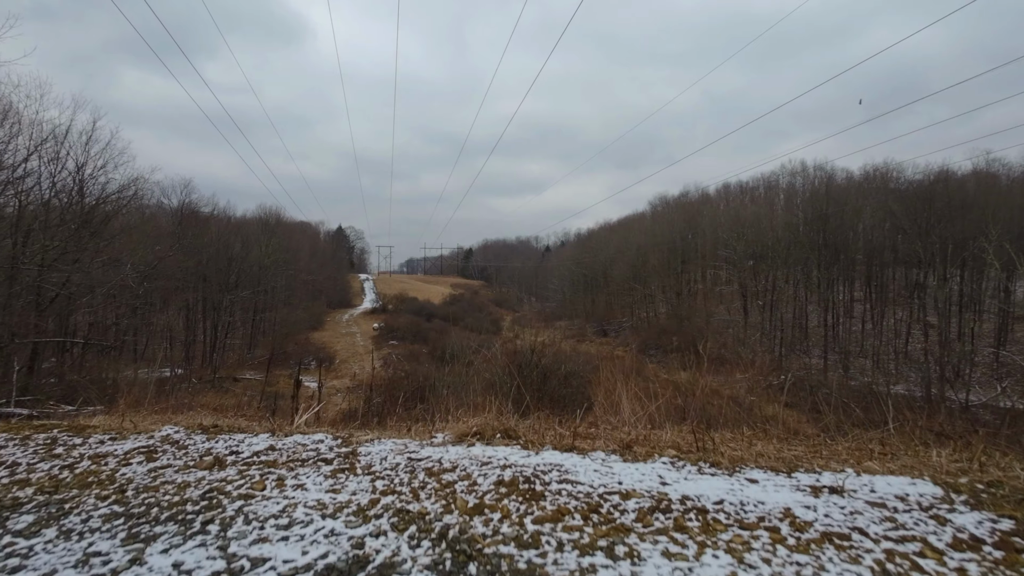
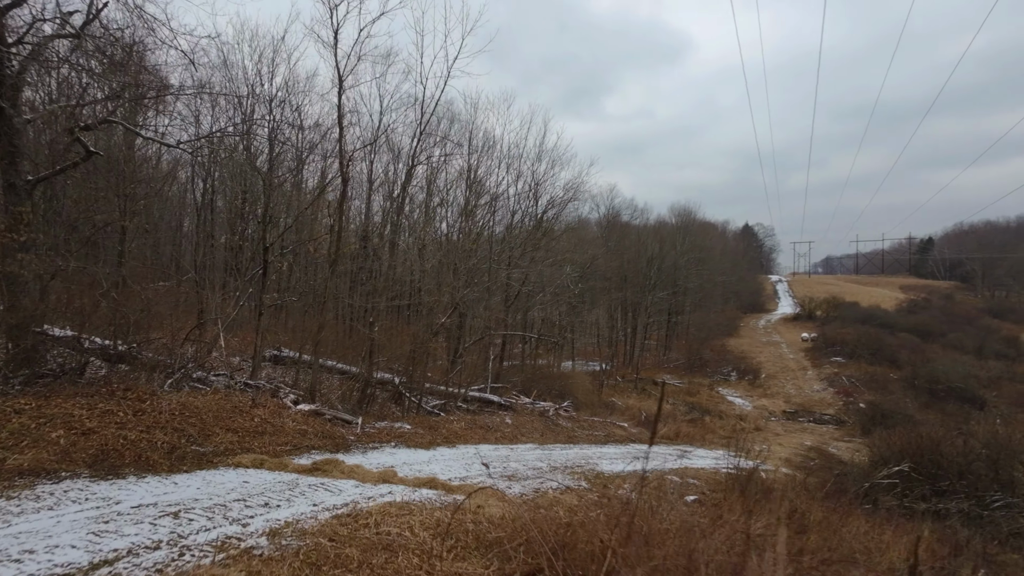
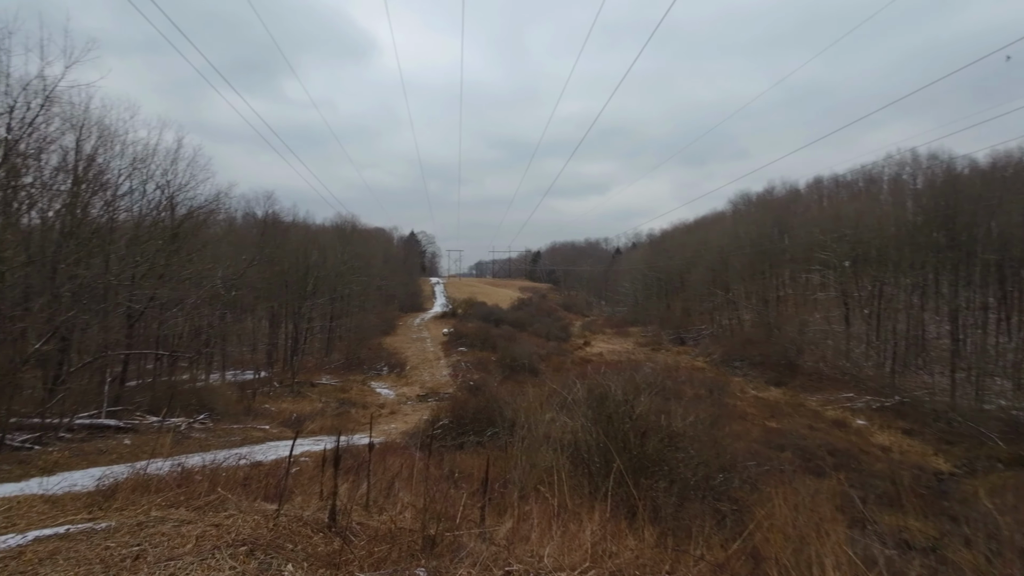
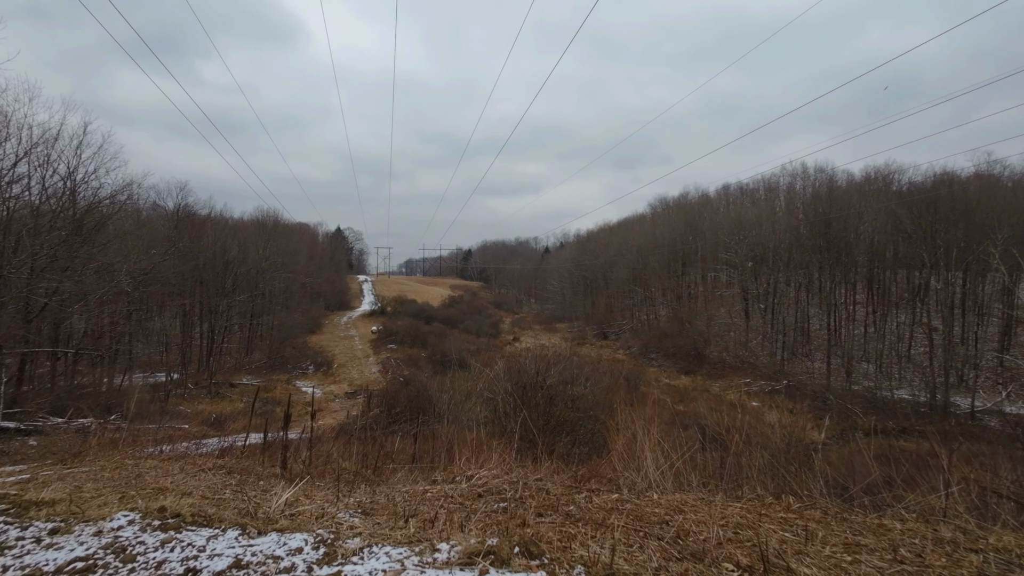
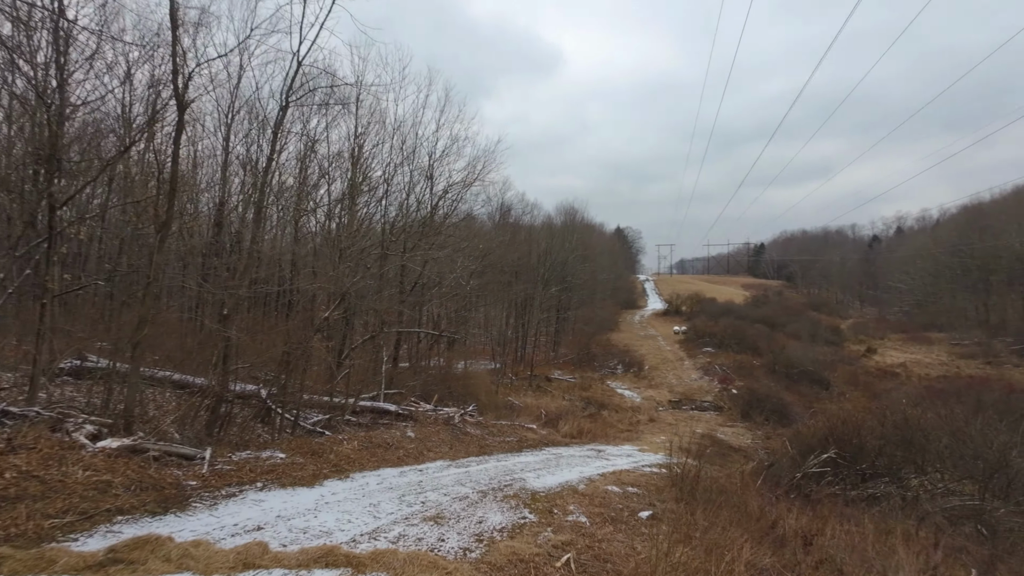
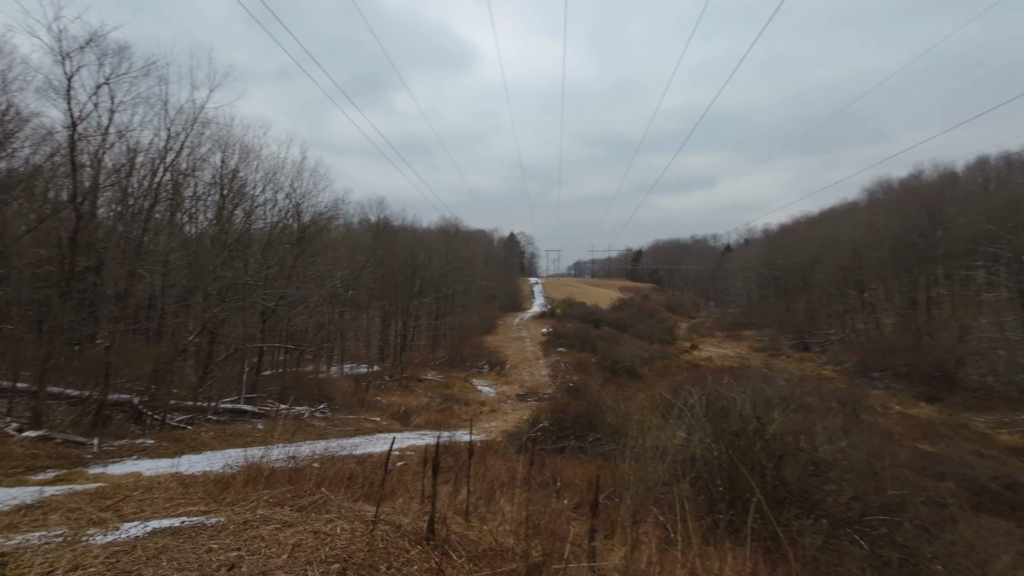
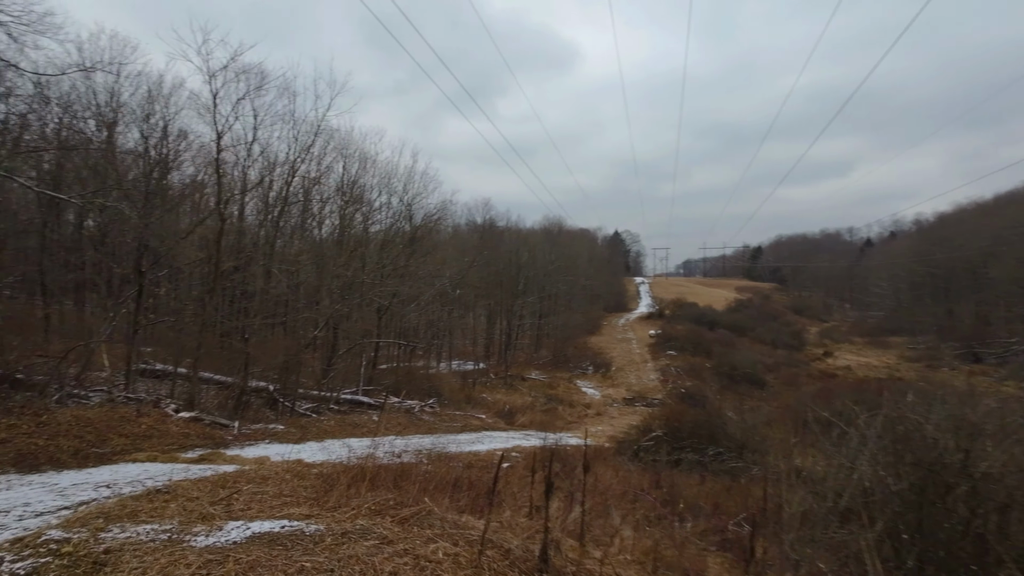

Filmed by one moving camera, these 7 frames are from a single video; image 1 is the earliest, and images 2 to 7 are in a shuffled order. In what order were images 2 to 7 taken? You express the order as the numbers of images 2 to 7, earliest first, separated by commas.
4, 3, 6, 7, 2, 5
